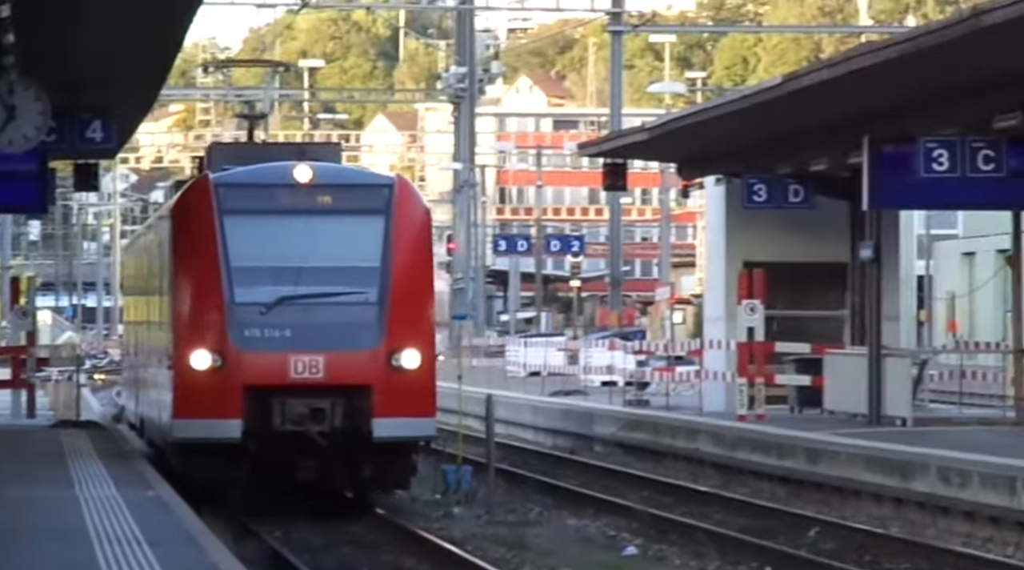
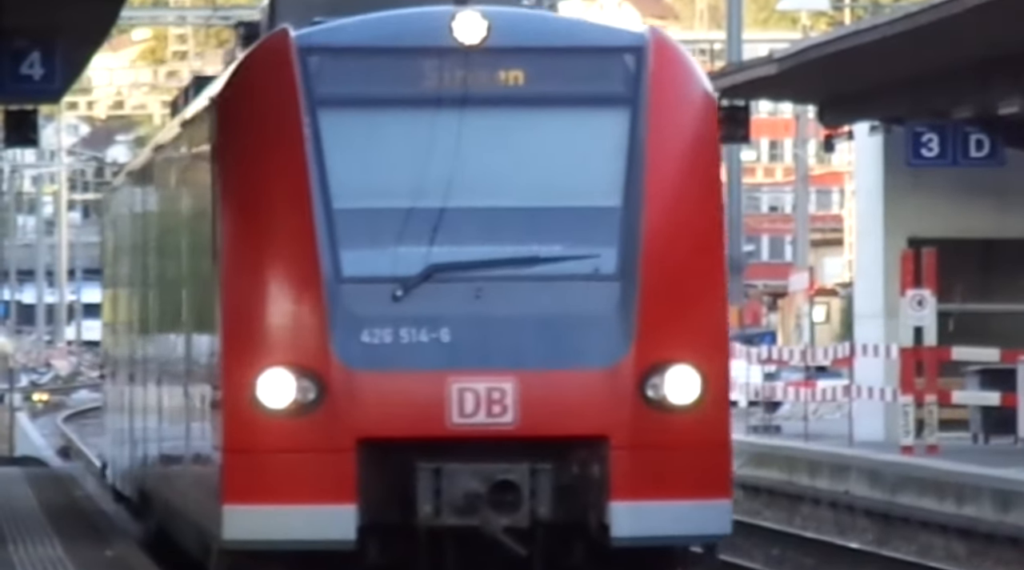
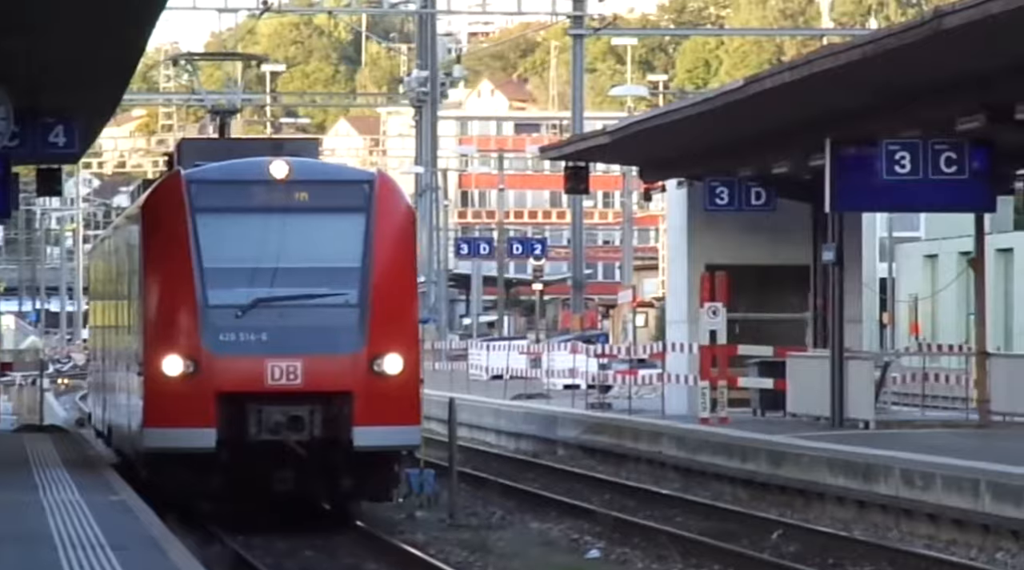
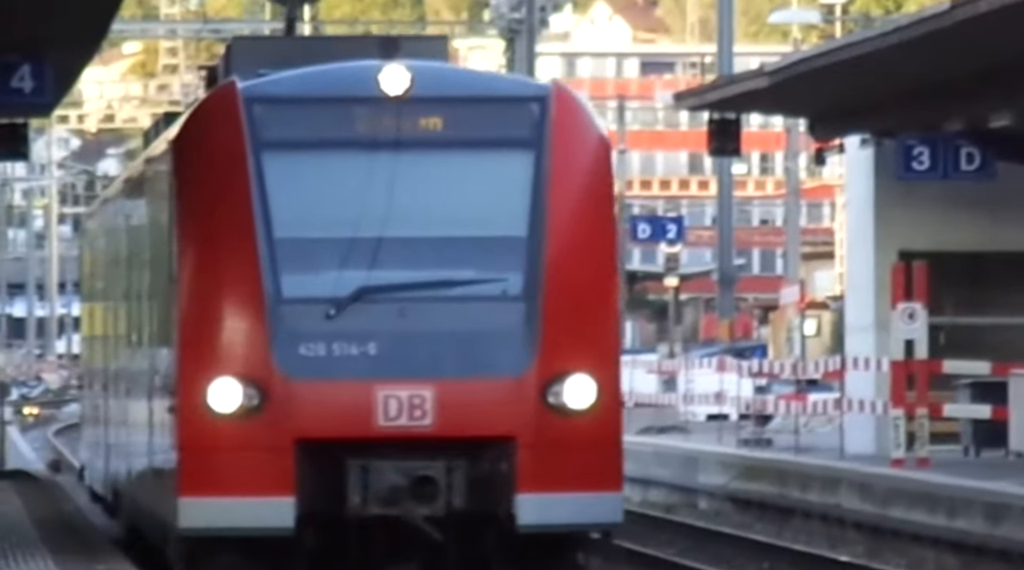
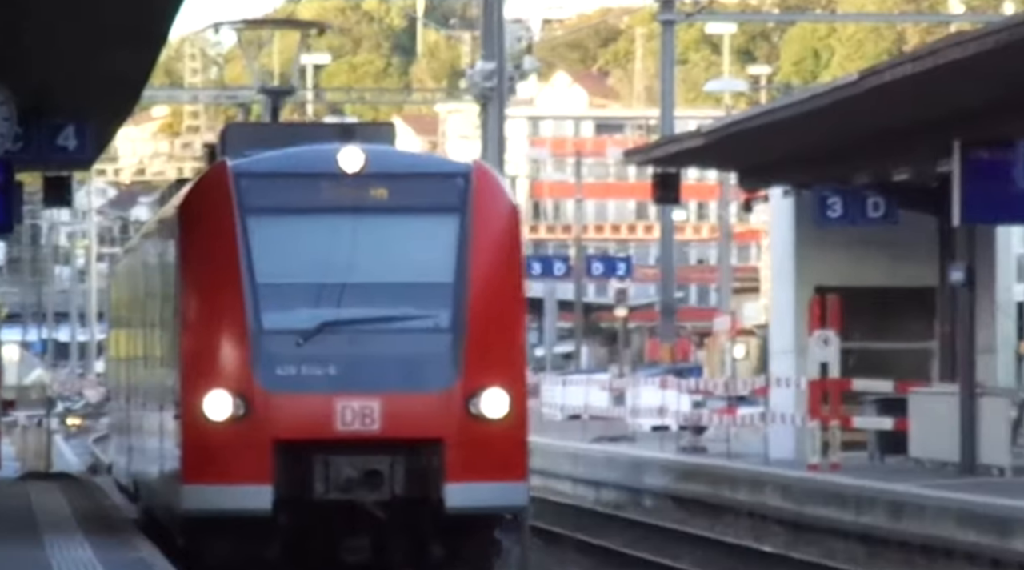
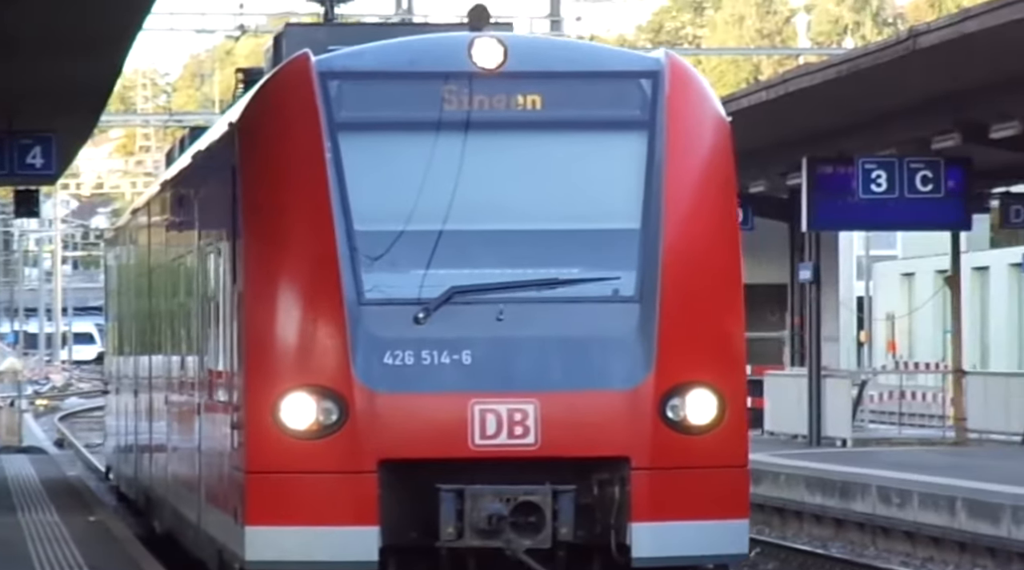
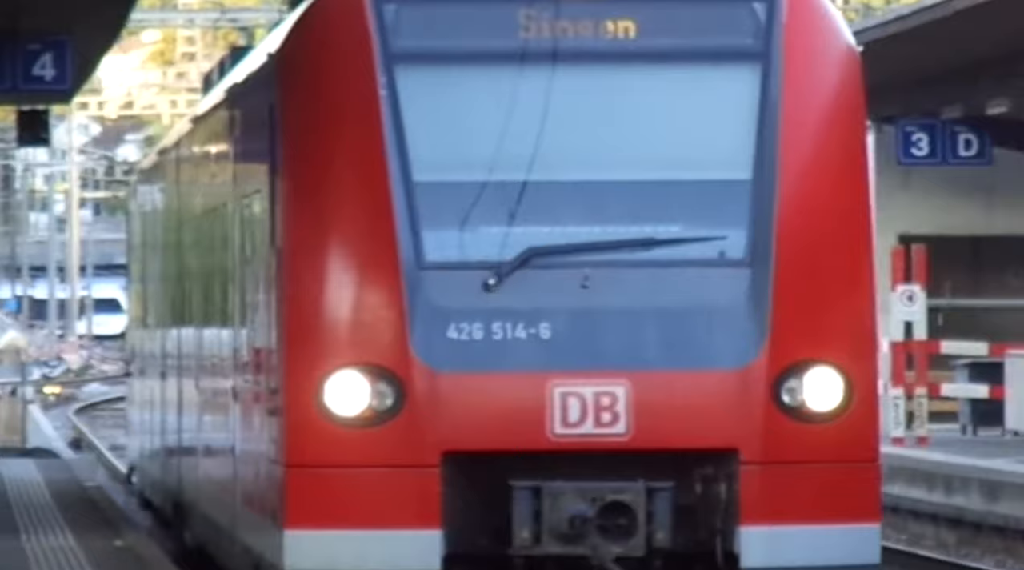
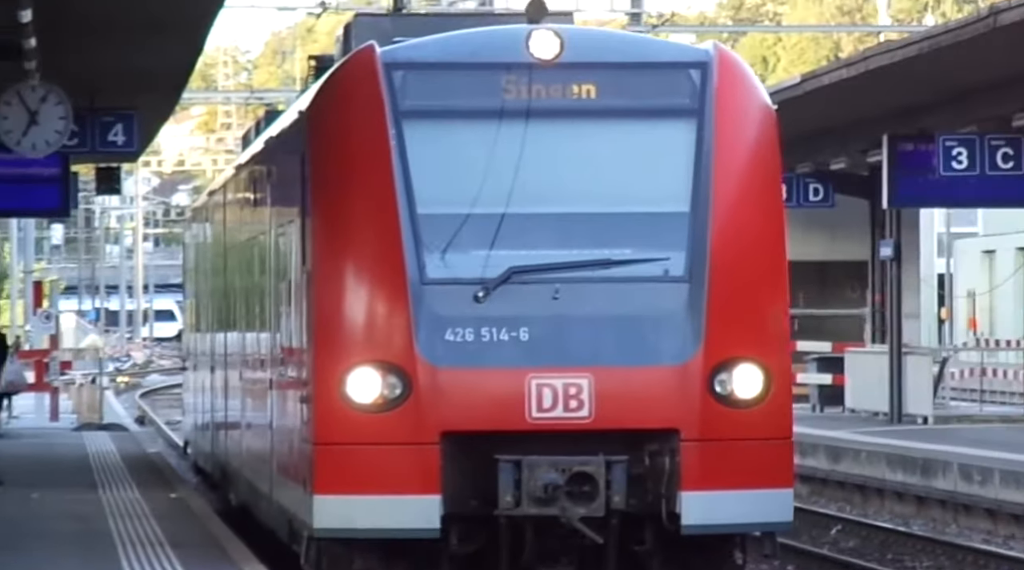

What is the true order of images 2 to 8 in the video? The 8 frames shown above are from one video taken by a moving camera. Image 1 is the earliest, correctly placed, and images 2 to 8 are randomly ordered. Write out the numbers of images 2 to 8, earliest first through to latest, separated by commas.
3, 5, 4, 2, 7, 8, 6
